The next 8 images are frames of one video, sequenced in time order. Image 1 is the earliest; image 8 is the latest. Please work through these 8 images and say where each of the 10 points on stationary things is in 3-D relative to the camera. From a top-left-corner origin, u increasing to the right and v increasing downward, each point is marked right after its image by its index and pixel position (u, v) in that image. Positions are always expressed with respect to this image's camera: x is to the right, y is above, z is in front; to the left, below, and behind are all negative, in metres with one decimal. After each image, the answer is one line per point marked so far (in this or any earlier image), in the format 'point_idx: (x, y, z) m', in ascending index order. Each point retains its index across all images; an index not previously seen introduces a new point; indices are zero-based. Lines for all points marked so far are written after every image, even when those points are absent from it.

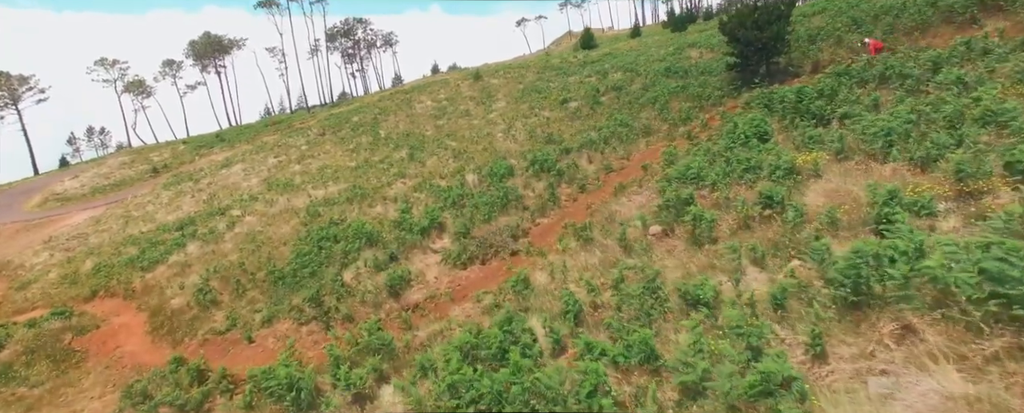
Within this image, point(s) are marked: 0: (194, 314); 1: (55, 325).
0: (-10.5, -3.6, +18.6) m
1: (-16.1, -4.1, +20.4) m
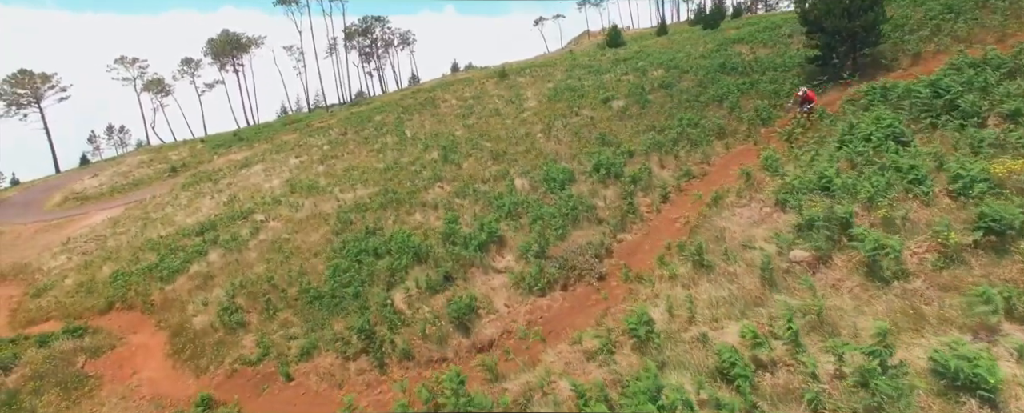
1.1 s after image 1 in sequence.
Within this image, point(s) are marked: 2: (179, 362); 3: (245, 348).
0: (-8.5, -3.8, +16.5) m
1: (-14.1, -4.4, +18.4) m
2: (-9.8, -4.6, +16.5) m
3: (-7.3, -3.9, +15.5) m
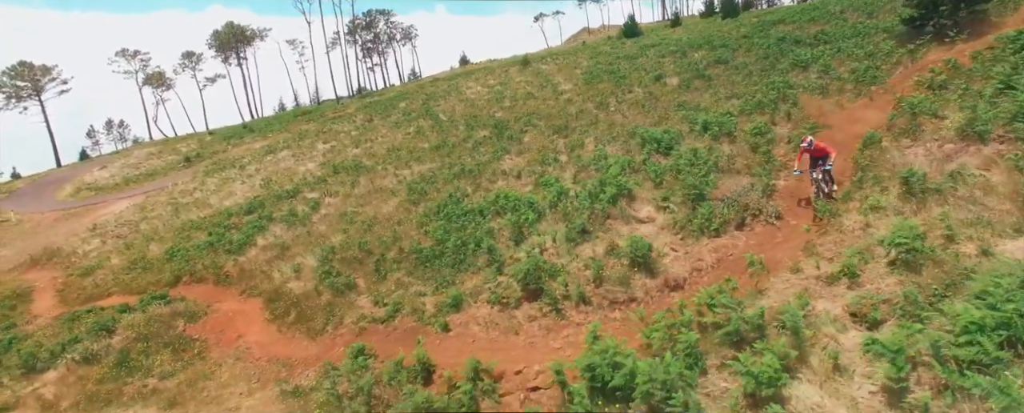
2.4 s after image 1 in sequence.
0: (-5.1, -2.6, +15.7) m
1: (-10.7, -3.1, +17.5) m
2: (-6.3, -3.4, +15.7) m
3: (-3.8, -2.6, +14.8) m
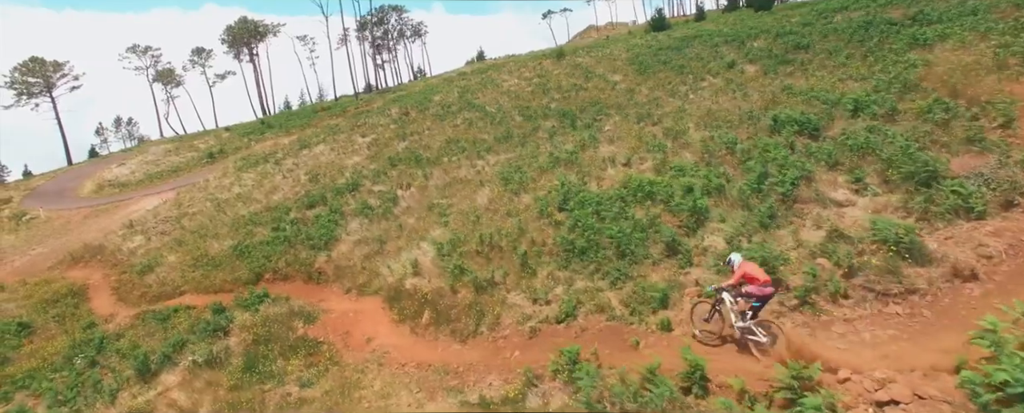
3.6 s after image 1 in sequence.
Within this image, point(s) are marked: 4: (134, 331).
0: (-1.0, -2.3, +14.1) m
1: (-6.6, -2.8, +15.9) m
2: (-2.3, -3.0, +14.1) m
3: (+0.2, -2.3, +13.2) m
4: (-12.2, -4.0, +18.3) m
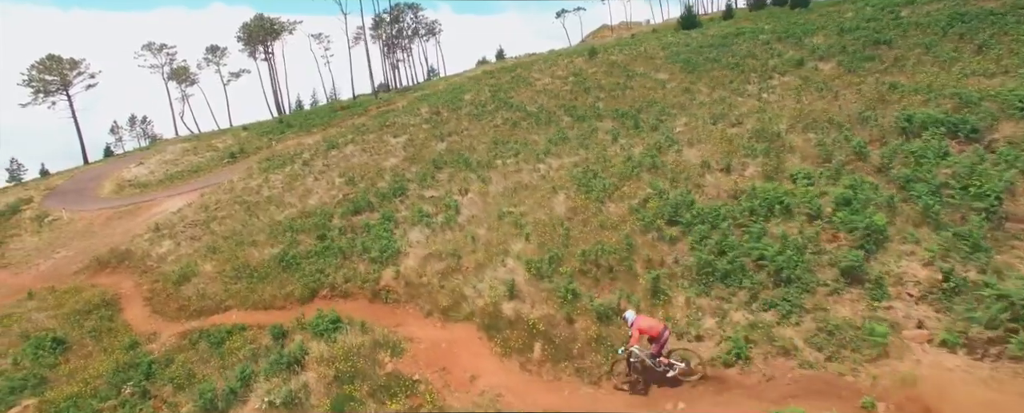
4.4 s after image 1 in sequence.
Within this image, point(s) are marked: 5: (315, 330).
0: (+1.7, -2.6, +12.0) m
1: (-3.9, -3.1, +13.8) m
2: (+0.5, -3.3, +12.0) m
3: (+3.0, -2.6, +11.0) m
4: (-9.5, -4.3, +16.3) m
5: (-5.0, -3.2, +14.5) m
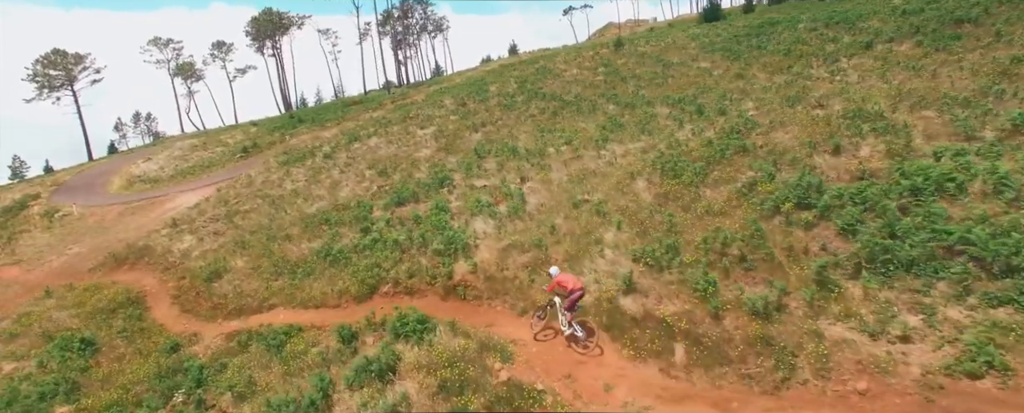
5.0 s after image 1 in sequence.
0: (+4.2, -2.2, +10.0) m
1: (-1.4, -2.7, +11.8) m
2: (+3.0, -2.9, +10.0) m
3: (+5.5, -2.2, +9.0) m
4: (-6.9, -3.9, +14.3) m
5: (-2.5, -2.8, +12.6) m
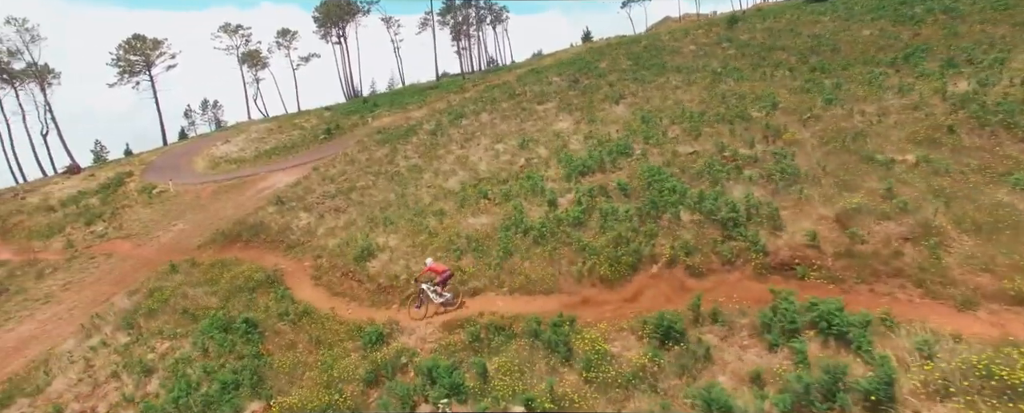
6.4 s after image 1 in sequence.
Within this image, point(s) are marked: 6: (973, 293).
0: (+10.8, -1.2, +5.1) m
1: (+5.3, -1.7, +7.4) m
2: (+9.5, -2.0, +5.3) m
3: (+12.0, -1.3, +4.1) m
4: (-0.1, -2.7, +10.2) m
5: (+4.2, -1.7, +8.1) m
6: (+7.2, -1.3, +8.6) m
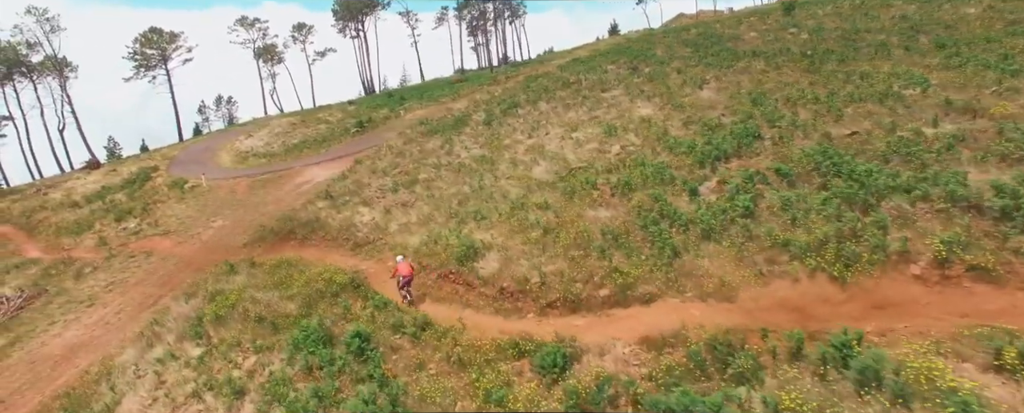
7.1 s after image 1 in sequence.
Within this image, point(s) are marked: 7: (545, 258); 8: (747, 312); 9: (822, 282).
0: (+14.7, -1.0, +2.2) m
1: (+9.2, -1.4, +4.5) m
2: (+13.4, -1.7, +2.3) m
3: (+15.9, -1.1, +1.2) m
4: (+3.8, -2.5, +7.3) m
5: (+8.1, -1.4, +5.3) m
6: (+11.1, -1.1, +5.7) m
7: (+0.9, -1.4, +15.1) m
8: (+4.5, -1.9, +10.5) m
9: (+5.8, -1.5, +10.4) m
